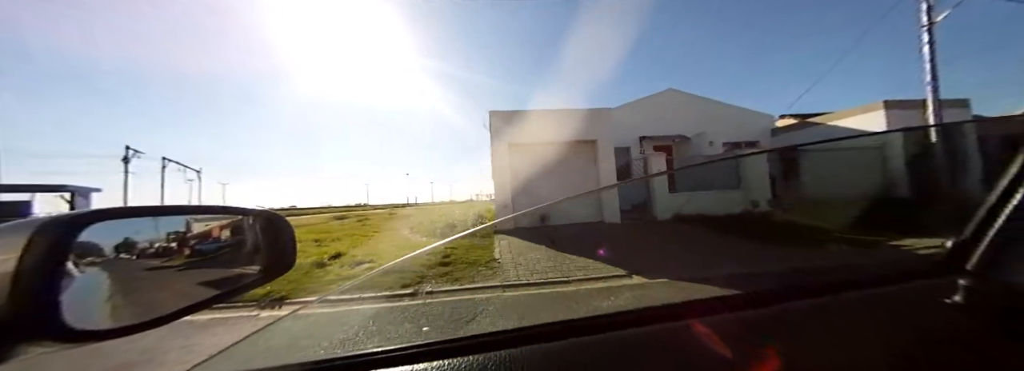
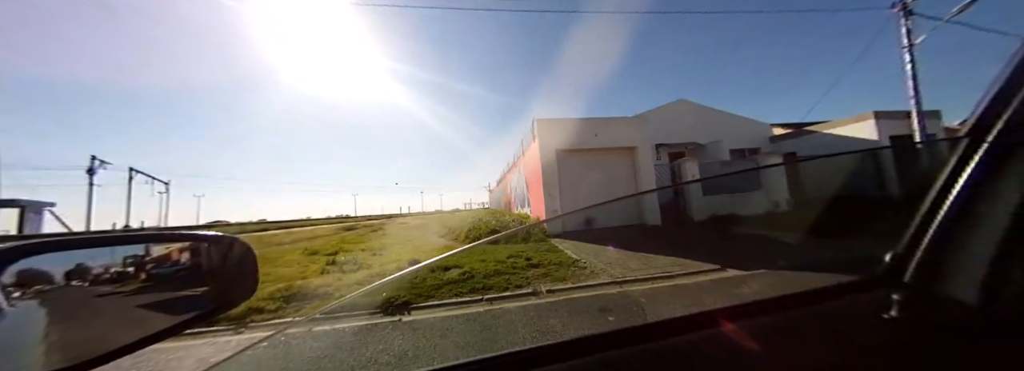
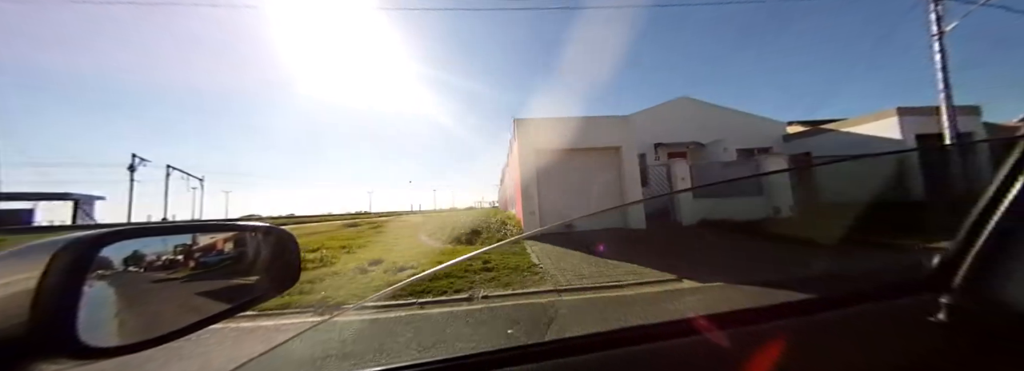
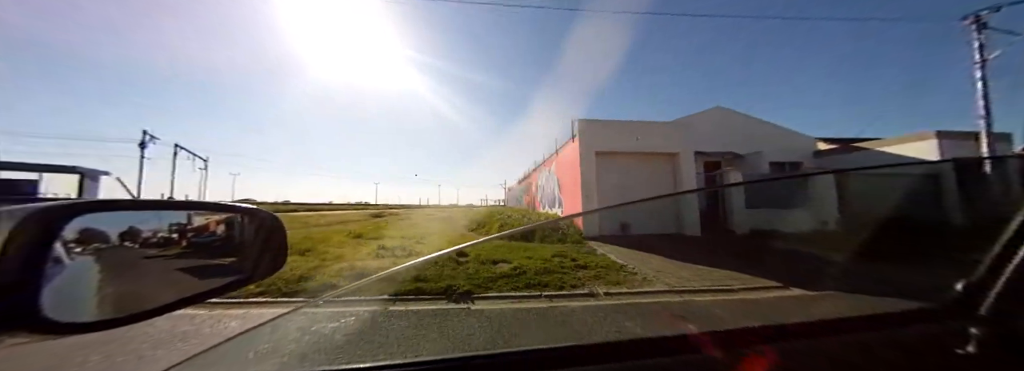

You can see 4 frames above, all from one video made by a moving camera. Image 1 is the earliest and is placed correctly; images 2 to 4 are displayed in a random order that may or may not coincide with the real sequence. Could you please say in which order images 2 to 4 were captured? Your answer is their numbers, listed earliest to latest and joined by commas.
3, 2, 4
